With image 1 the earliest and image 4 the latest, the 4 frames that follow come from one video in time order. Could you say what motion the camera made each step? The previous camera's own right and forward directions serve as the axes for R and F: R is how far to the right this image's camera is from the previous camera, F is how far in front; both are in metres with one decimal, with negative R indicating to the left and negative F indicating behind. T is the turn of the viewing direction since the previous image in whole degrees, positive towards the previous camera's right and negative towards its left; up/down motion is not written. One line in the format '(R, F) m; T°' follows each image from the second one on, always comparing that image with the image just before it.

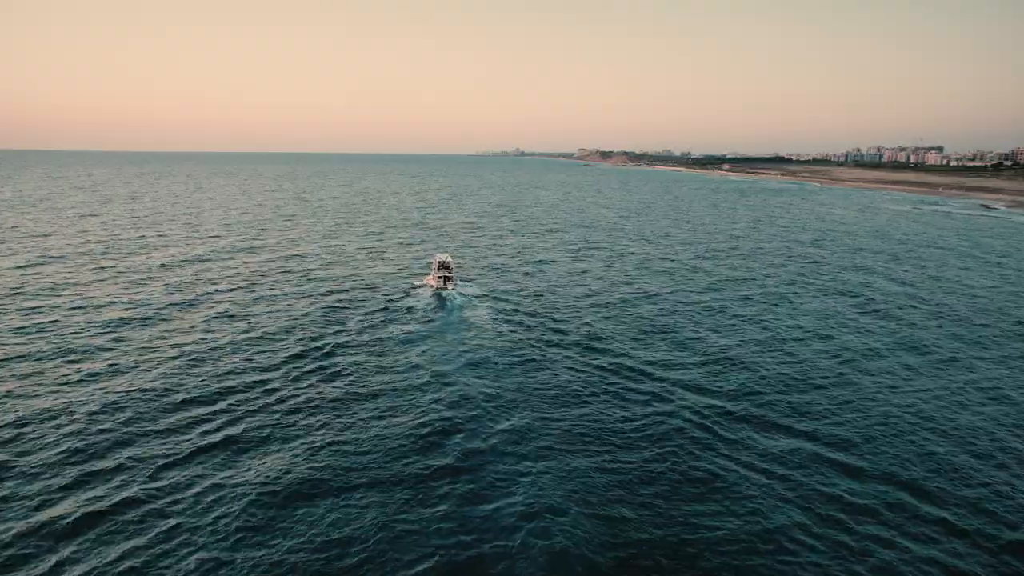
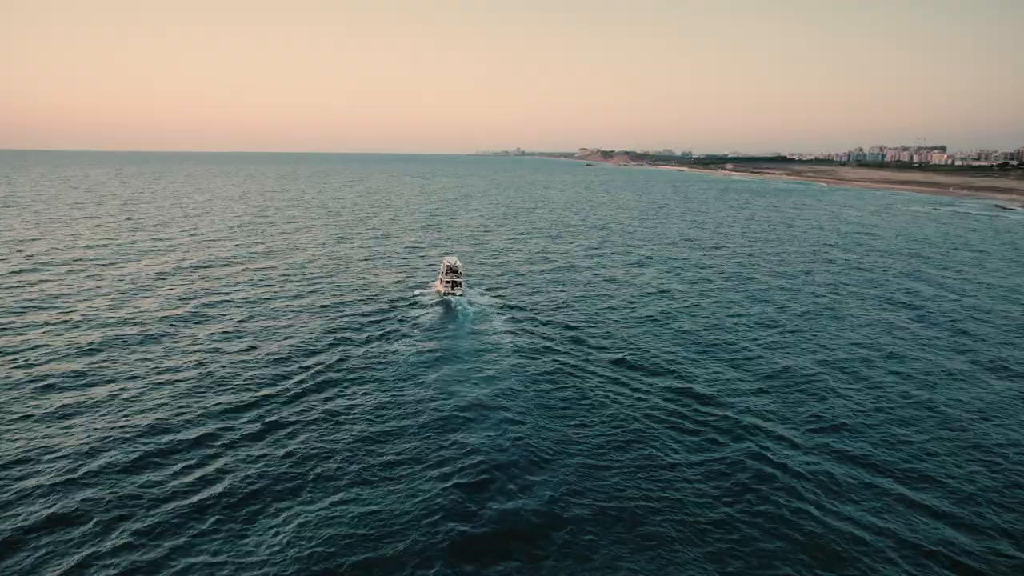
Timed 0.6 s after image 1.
(-0.5, +1.1) m; 0°
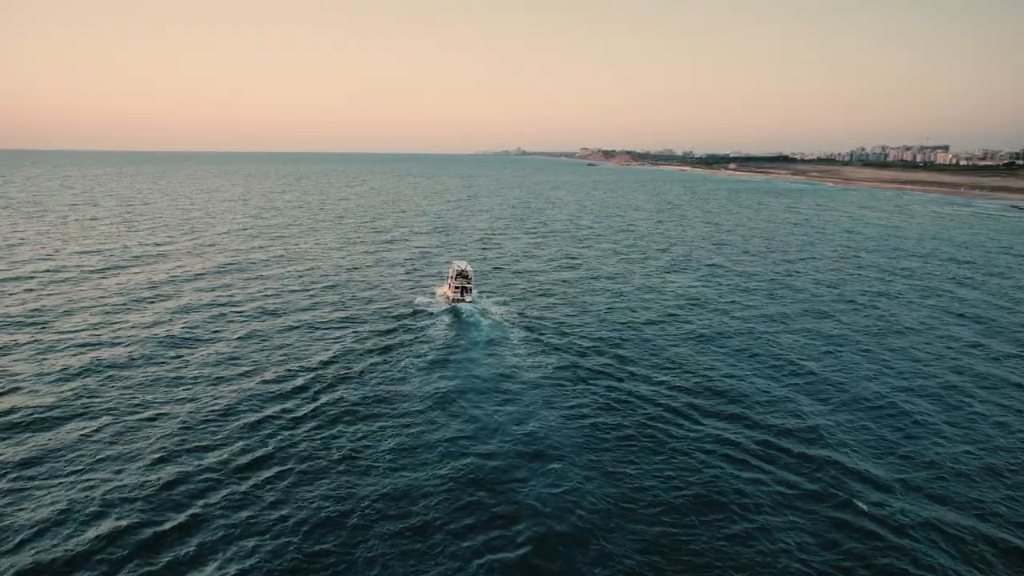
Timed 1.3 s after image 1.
(-0.5, +1.1) m; 0°
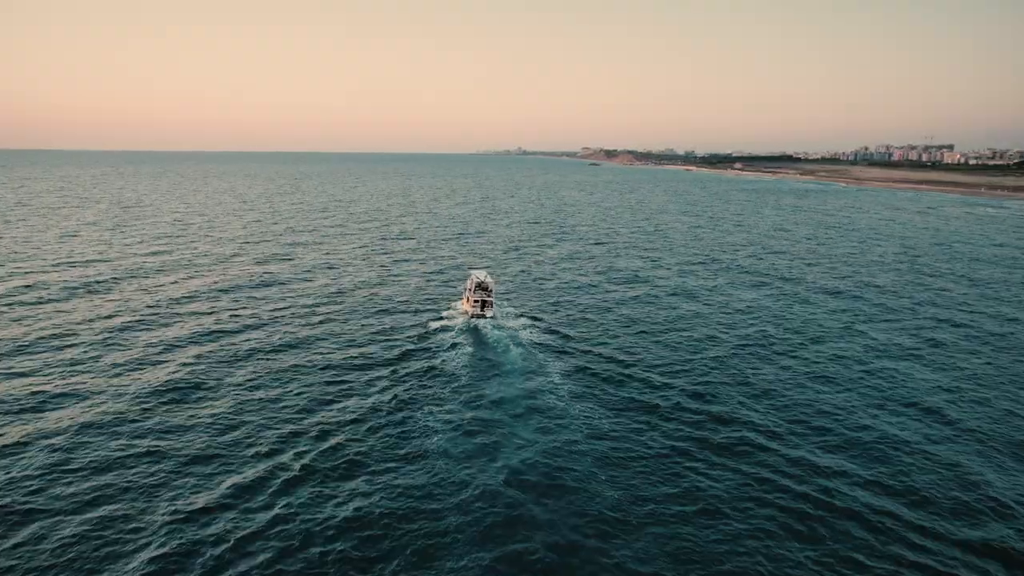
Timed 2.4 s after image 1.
(-0.8, +1.9) m; 0°
